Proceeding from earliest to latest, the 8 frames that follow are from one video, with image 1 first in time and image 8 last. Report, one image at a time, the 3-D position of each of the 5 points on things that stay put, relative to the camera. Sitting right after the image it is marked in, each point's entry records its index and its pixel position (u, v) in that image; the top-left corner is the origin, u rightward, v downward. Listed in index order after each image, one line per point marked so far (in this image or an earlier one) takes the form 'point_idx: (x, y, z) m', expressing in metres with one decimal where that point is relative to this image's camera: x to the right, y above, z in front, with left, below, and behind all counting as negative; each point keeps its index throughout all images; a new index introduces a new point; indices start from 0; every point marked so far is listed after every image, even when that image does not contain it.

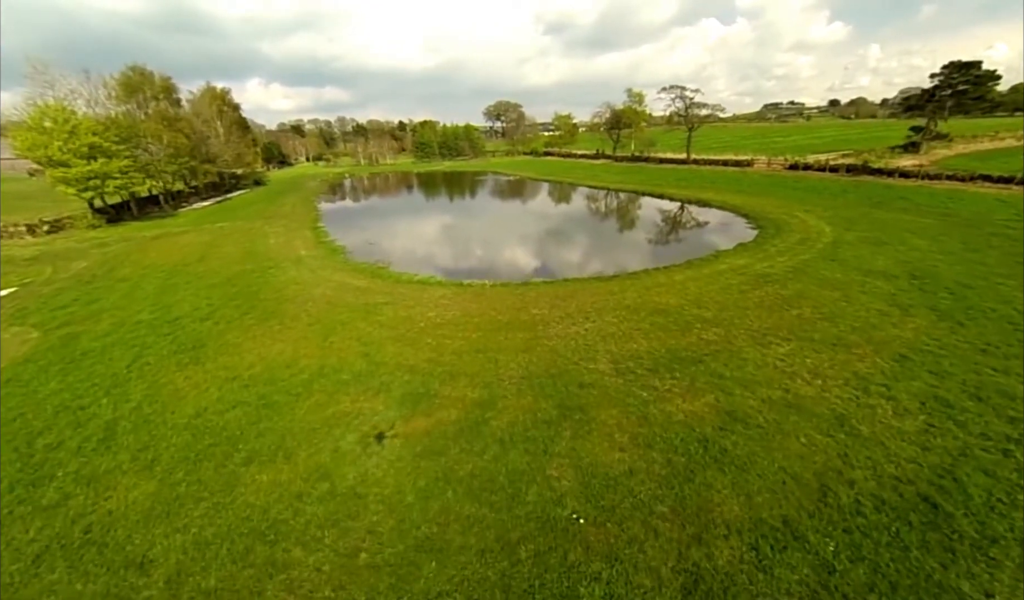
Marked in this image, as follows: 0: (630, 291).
0: (+4.6, +0.4, +14.6) m
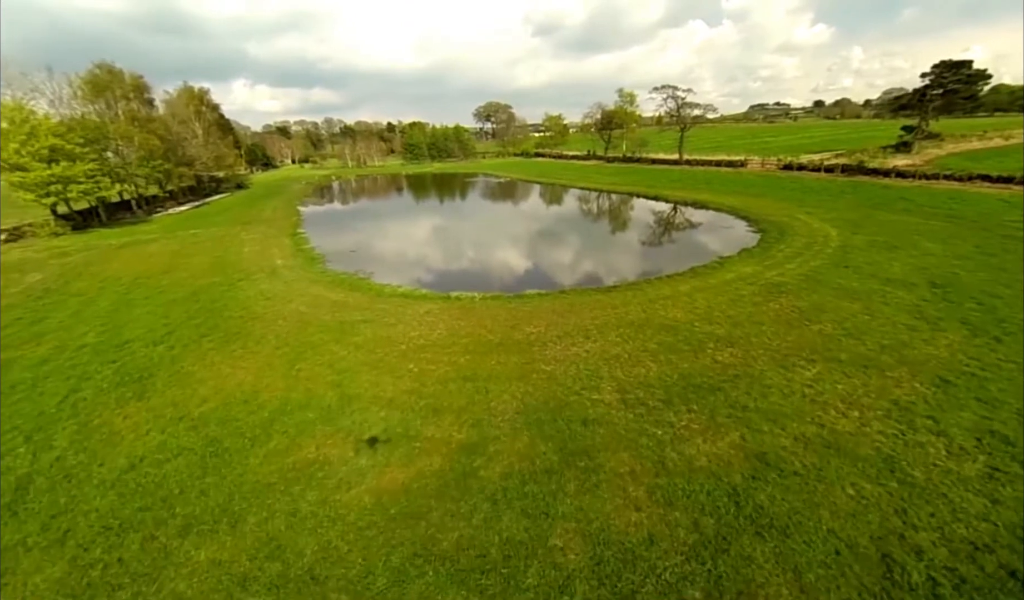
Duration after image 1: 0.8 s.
0: (+4.3, -0.1, +13.4) m
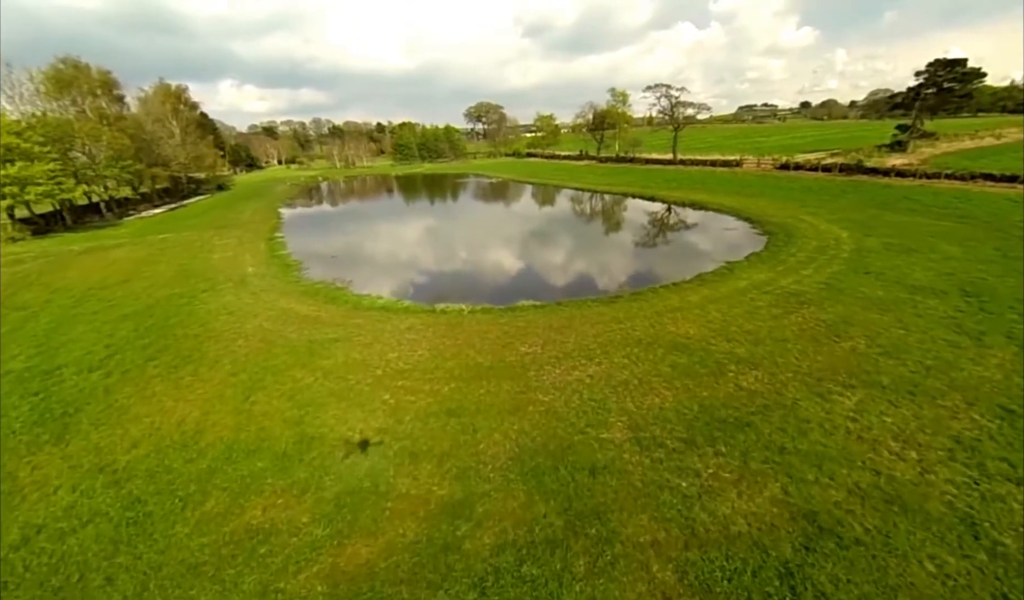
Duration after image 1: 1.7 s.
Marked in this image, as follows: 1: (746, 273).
0: (+4.1, -0.6, +12.0) m
1: (+9.5, +1.1, +15.0) m
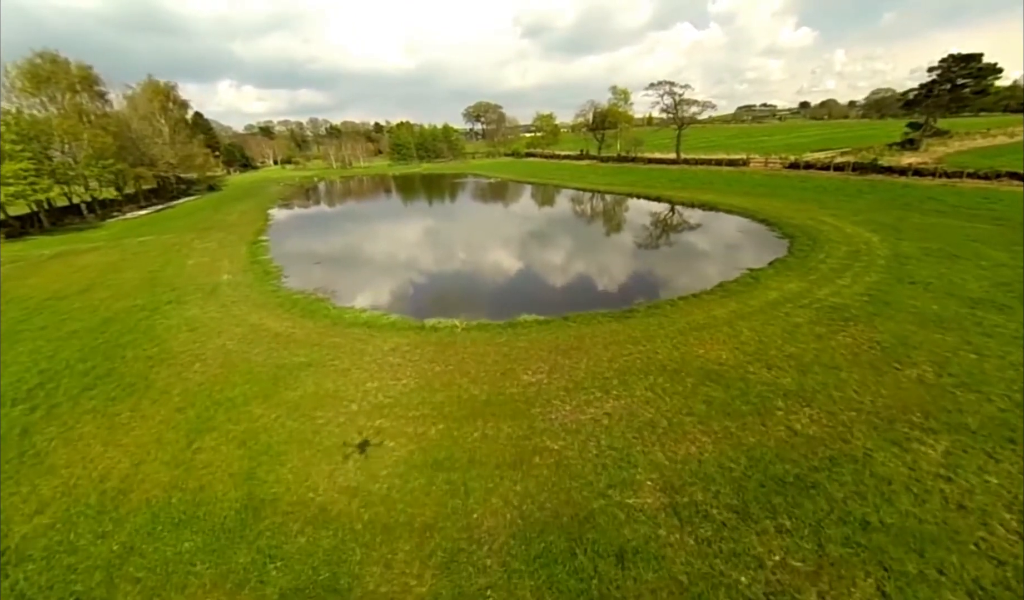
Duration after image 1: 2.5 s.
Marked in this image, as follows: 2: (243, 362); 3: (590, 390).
0: (+4.1, -1.0, +10.4) m
1: (+9.5, +0.6, +13.4) m
2: (-7.5, -1.8, +10.2) m
3: (+1.8, -2.1, +8.4) m
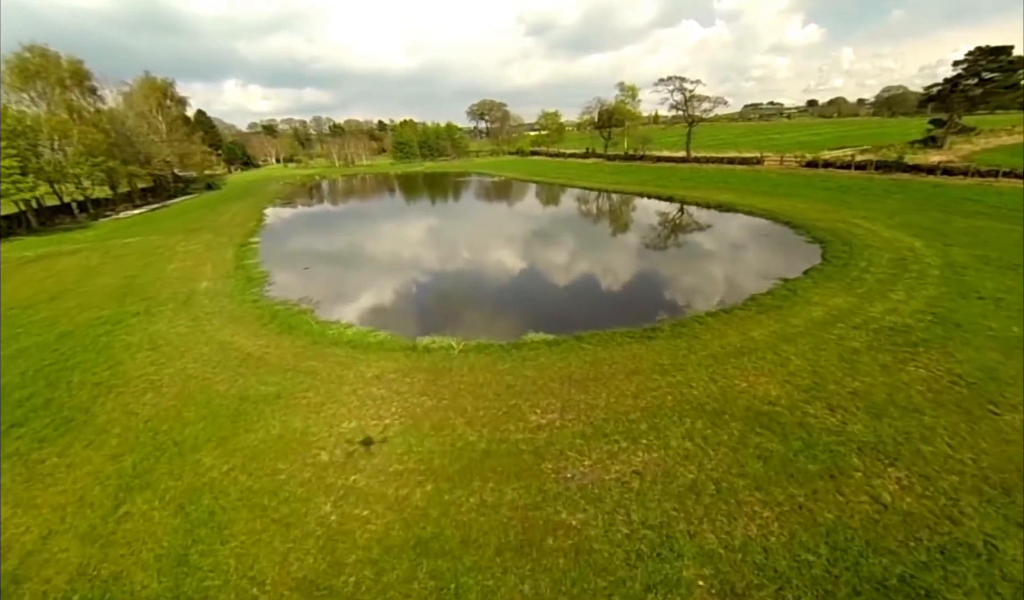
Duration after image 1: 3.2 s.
0: (+4.2, -1.5, +8.8) m
1: (+9.7, +0.1, +11.7) m
2: (-7.3, -2.2, +8.7) m
3: (+1.9, -2.5, +6.8) m
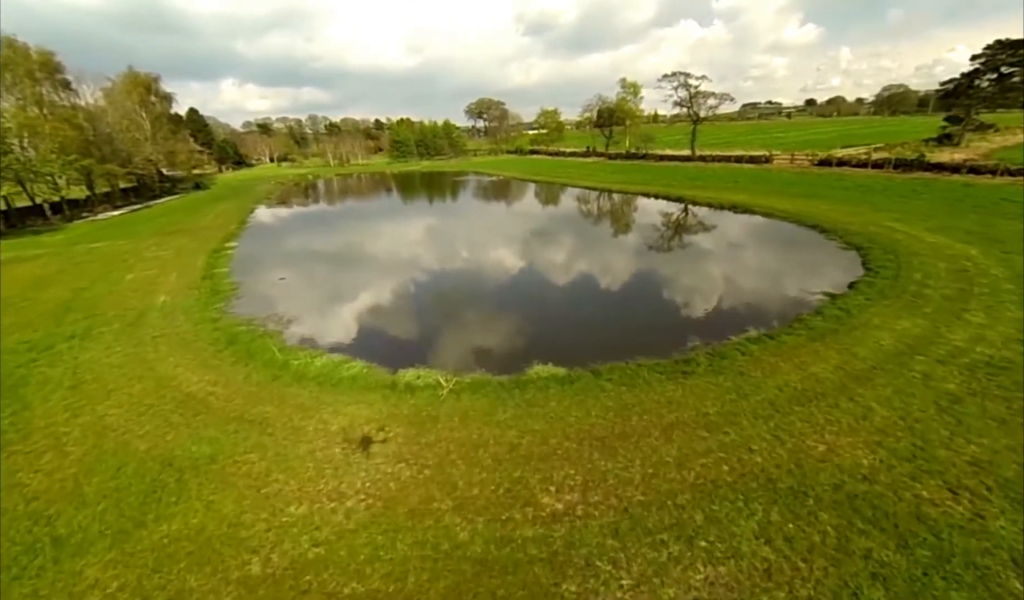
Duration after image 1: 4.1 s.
0: (+4.3, -2.1, +6.9) m
1: (+9.7, -0.5, +9.8) m
2: (-7.3, -2.8, +6.8) m
3: (+2.0, -3.2, +4.9) m
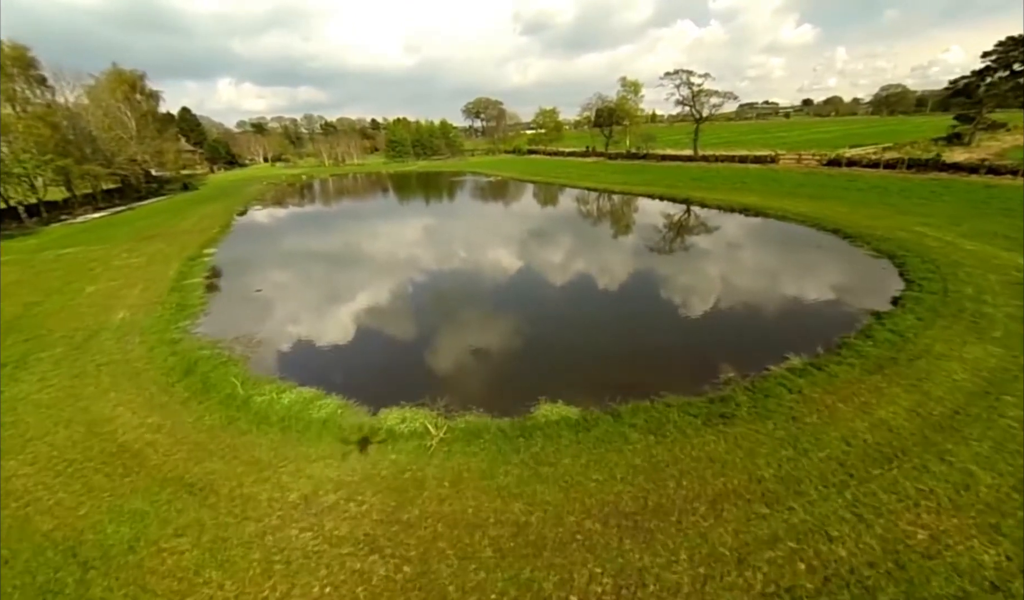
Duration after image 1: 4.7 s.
0: (+4.4, -2.7, +5.4) m
1: (+9.8, -1.0, +8.4) m
2: (-7.2, -3.4, +5.3) m
3: (+2.1, -3.7, +3.4) m
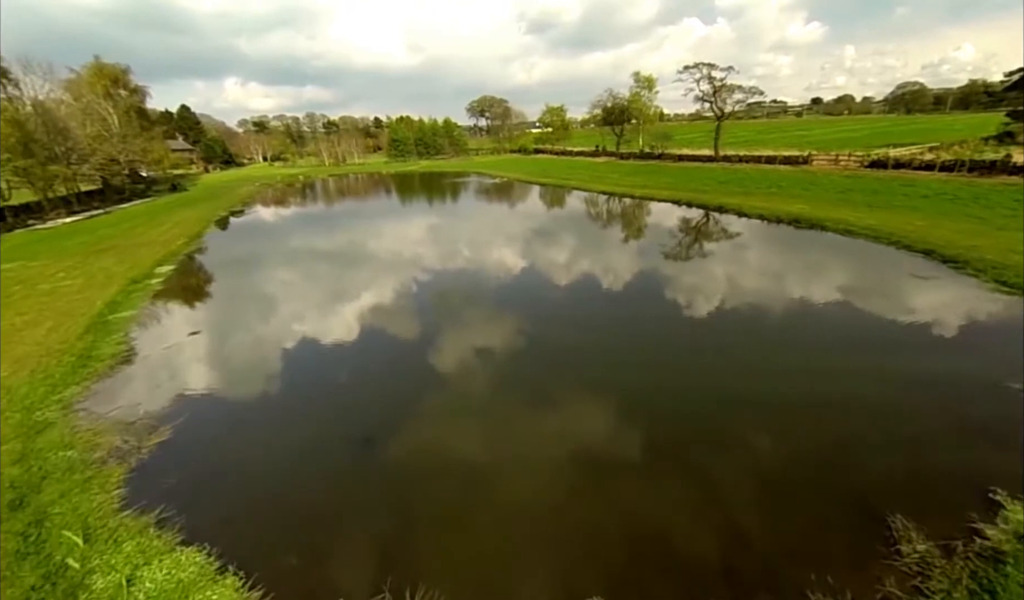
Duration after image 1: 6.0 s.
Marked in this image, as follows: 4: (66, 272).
0: (+4.7, -4.2, +1.9) m
1: (+10.1, -2.5, +4.8) m
2: (-6.9, -4.8, +1.9) m
3: (+2.3, -5.2, -0.1) m
4: (-21.1, +1.3, +17.7) m
